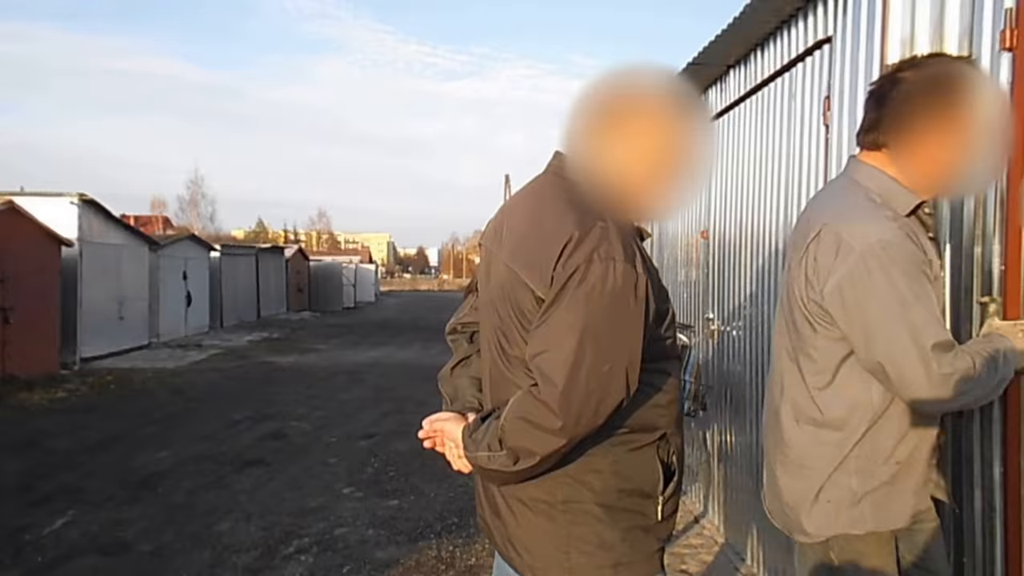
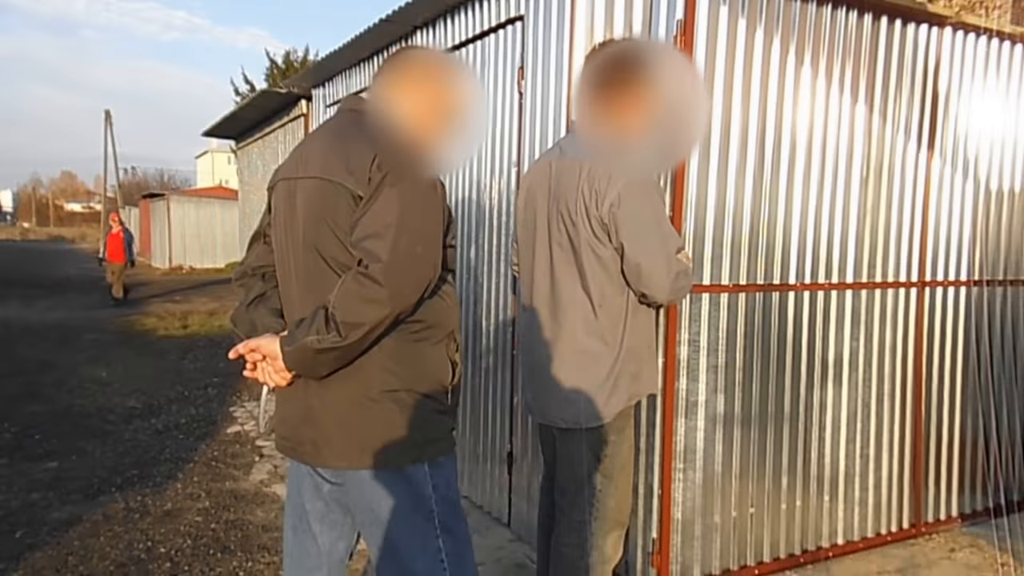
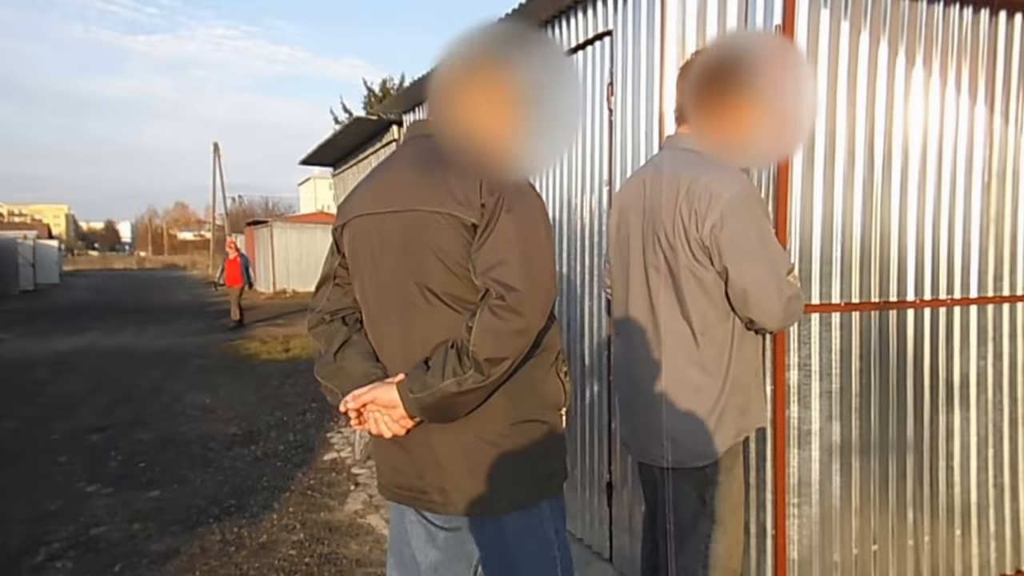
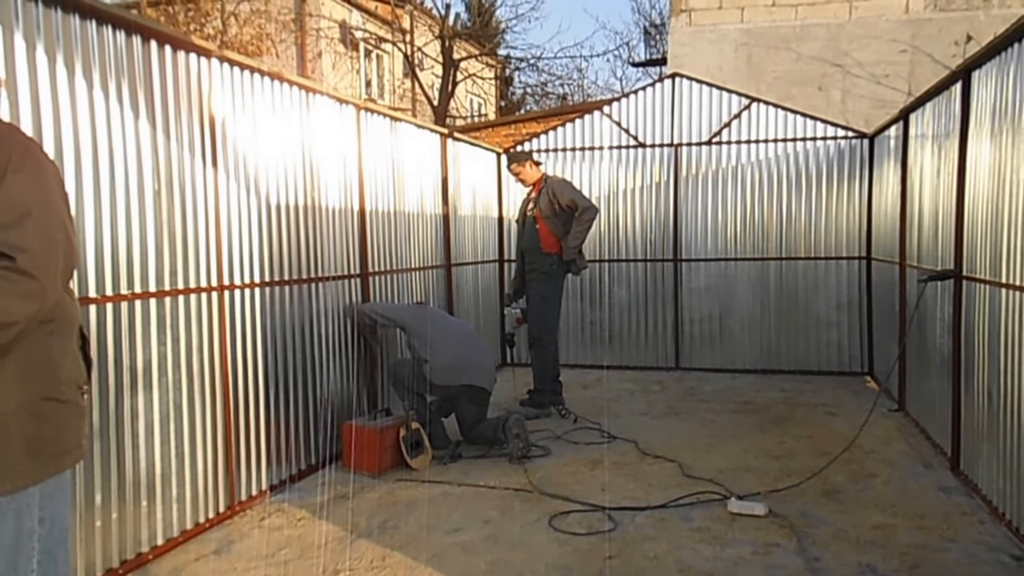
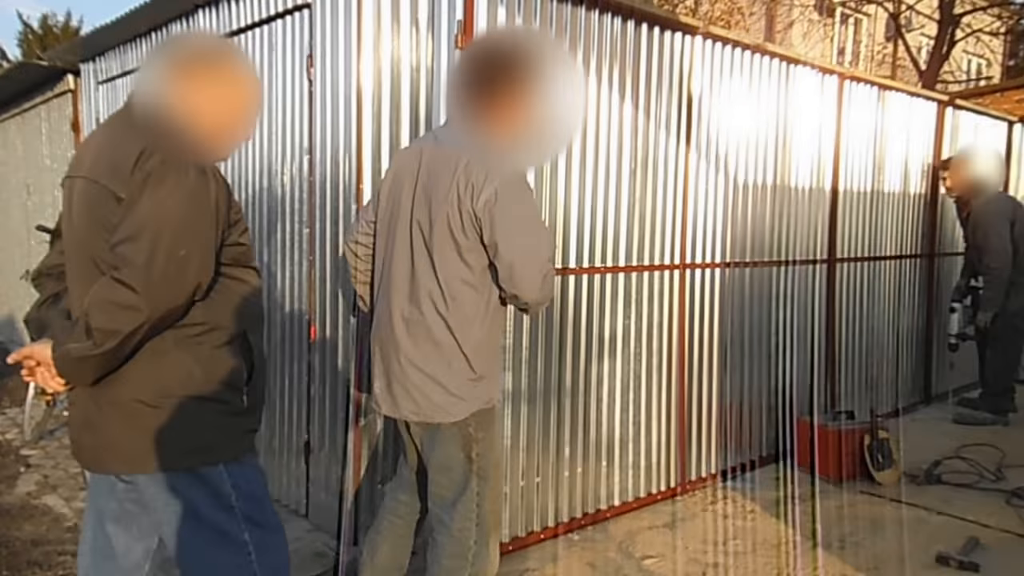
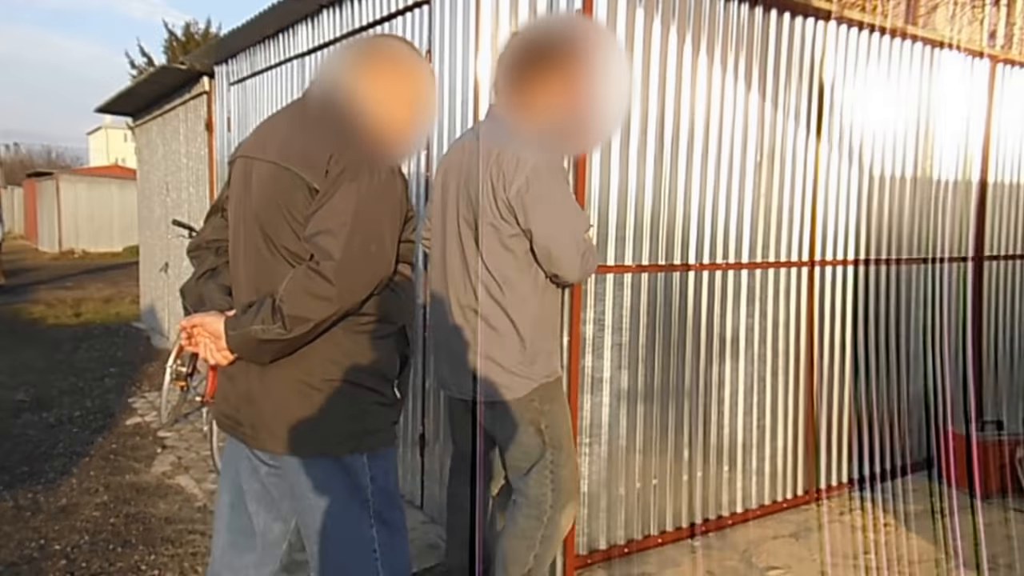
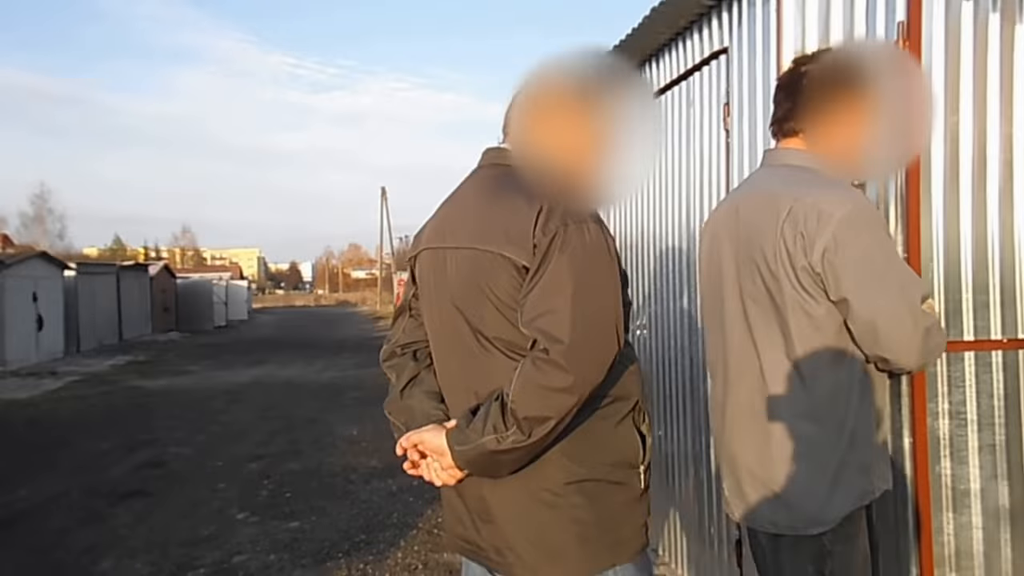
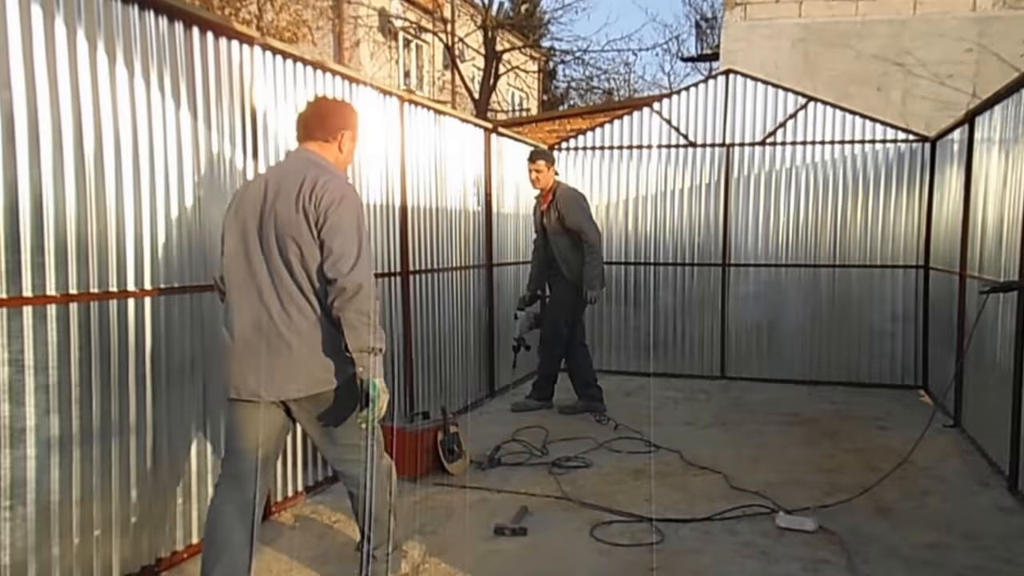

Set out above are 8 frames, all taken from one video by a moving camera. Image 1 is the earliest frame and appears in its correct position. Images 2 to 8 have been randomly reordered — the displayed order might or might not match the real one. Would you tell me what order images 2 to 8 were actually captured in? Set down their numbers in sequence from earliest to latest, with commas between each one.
7, 3, 2, 6, 5, 8, 4
